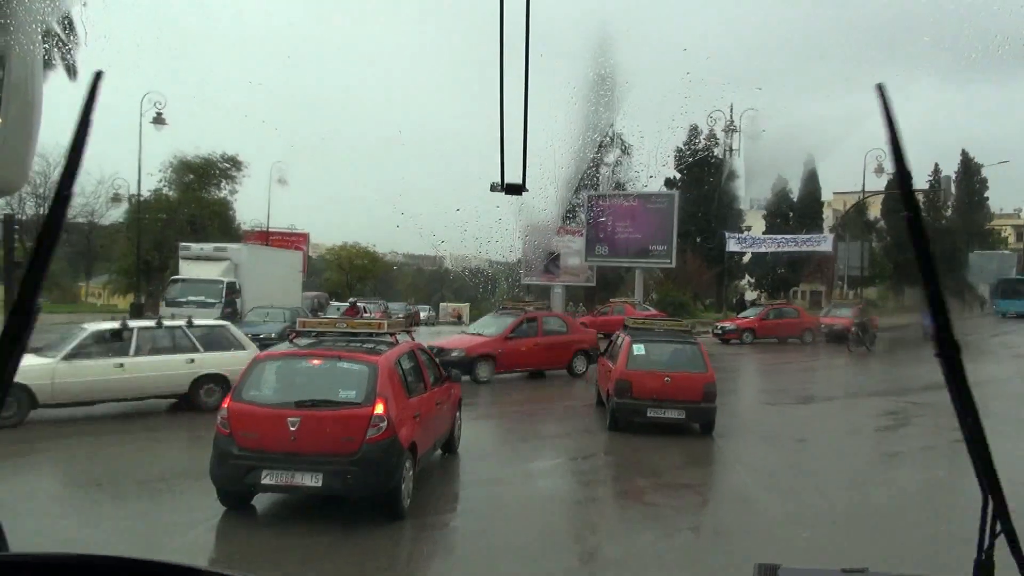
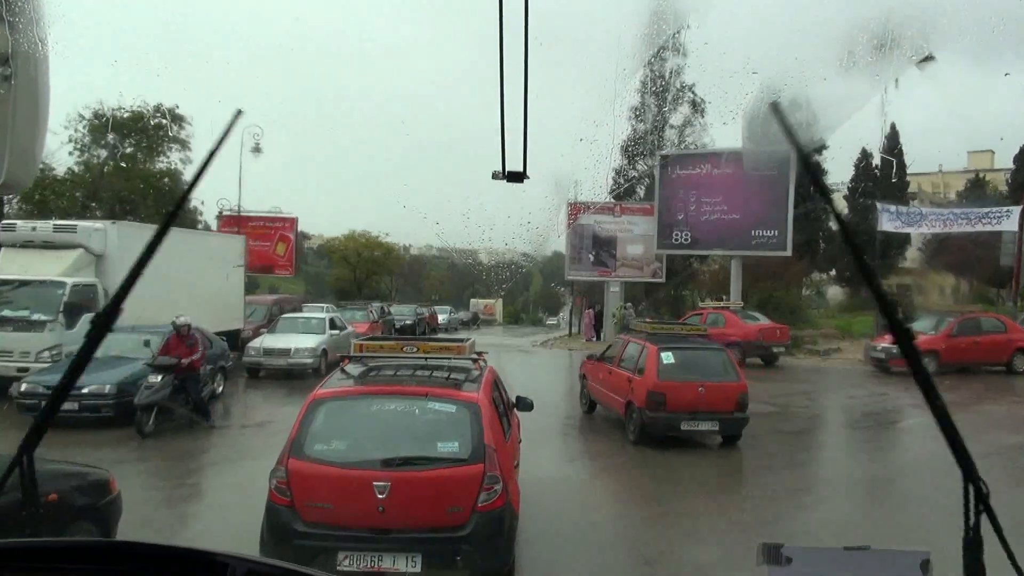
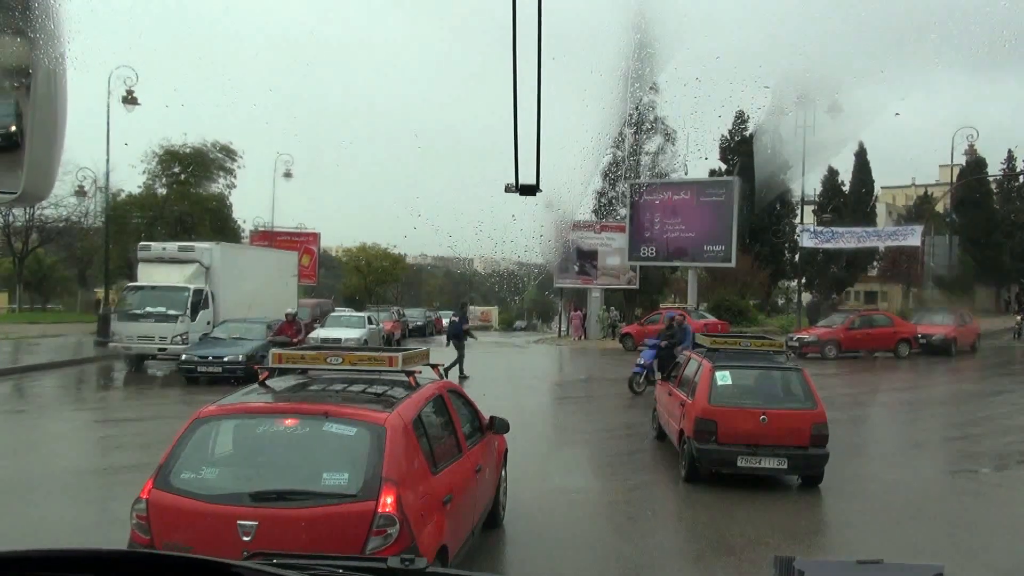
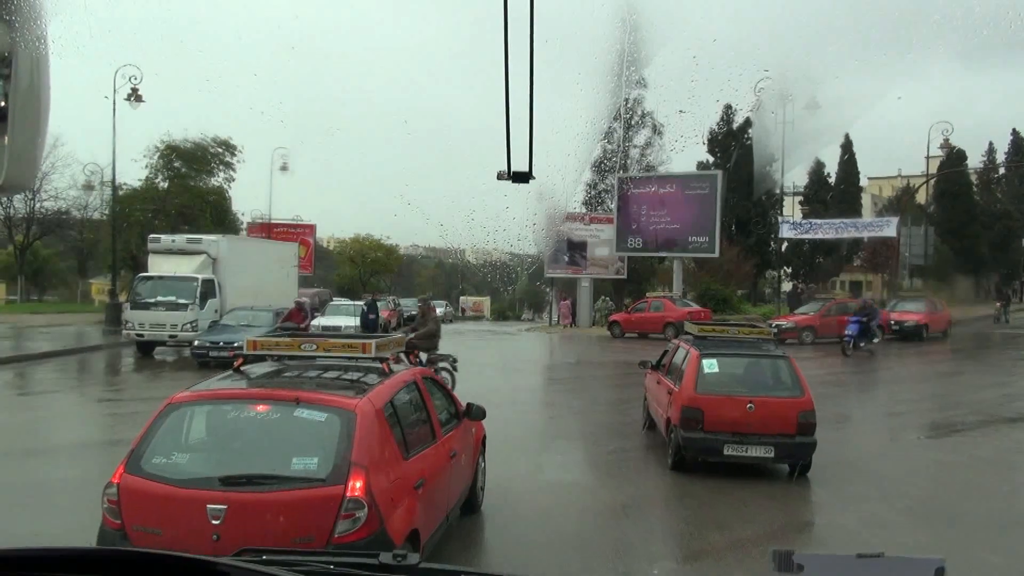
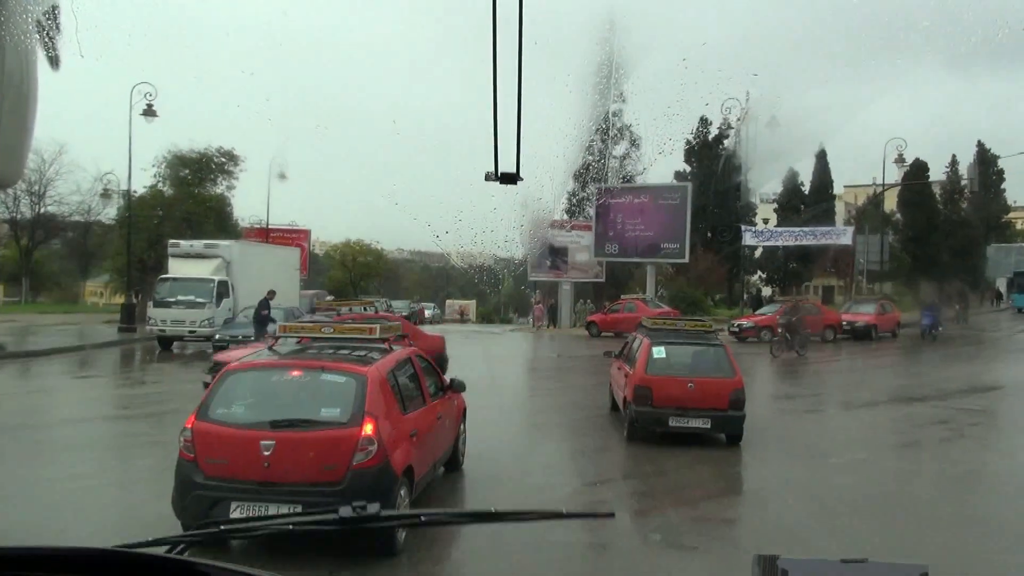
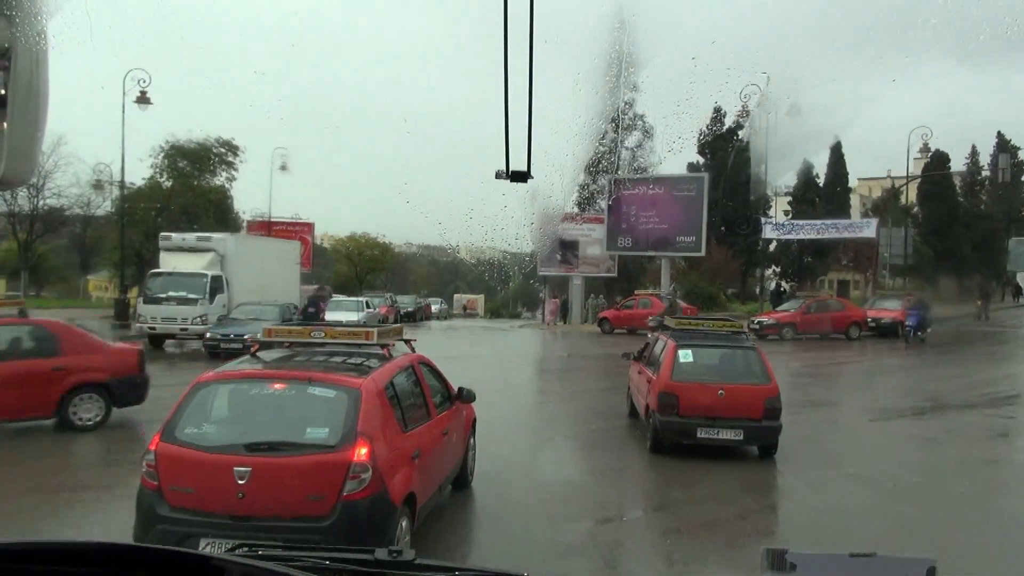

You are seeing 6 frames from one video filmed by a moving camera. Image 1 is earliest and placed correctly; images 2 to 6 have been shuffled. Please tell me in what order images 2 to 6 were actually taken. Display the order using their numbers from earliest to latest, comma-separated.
5, 6, 4, 3, 2
